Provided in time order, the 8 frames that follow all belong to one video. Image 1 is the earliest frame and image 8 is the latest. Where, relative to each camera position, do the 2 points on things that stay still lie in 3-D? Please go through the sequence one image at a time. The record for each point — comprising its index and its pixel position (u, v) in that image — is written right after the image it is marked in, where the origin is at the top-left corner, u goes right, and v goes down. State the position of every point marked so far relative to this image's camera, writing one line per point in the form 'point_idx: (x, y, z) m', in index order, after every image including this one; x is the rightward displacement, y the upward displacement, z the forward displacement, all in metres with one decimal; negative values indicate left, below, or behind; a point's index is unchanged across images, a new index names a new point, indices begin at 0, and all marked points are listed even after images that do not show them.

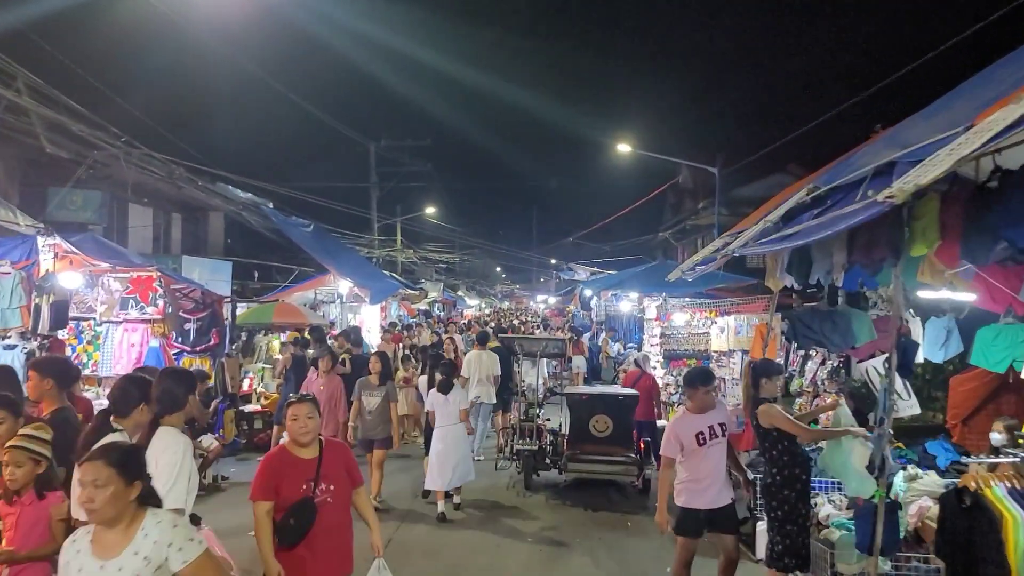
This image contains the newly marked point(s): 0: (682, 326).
0: (+2.2, -0.5, +10.9) m
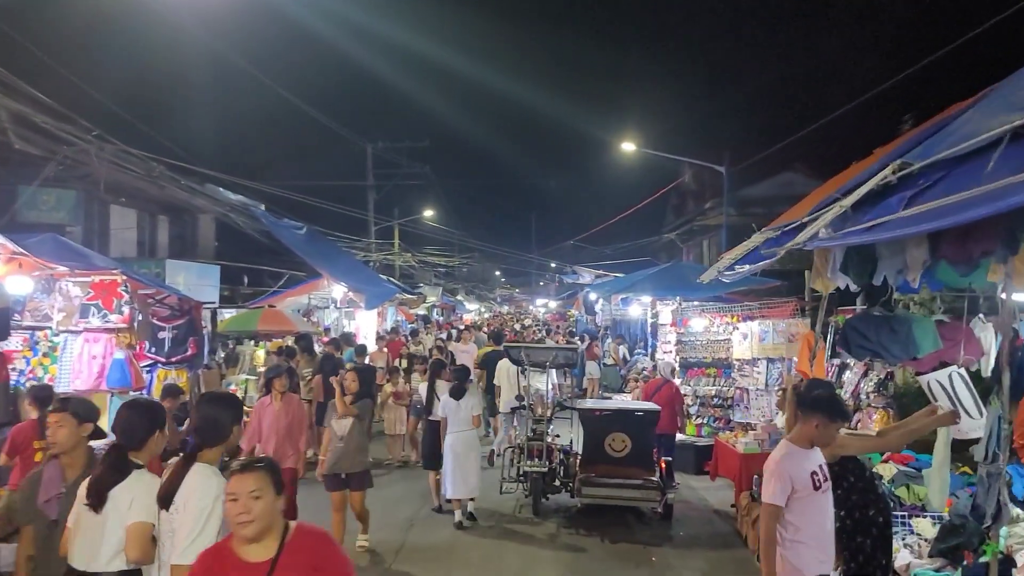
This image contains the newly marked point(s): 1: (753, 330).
0: (+2.3, -0.6, +10.1) m
1: (+2.6, -0.5, +9.0) m
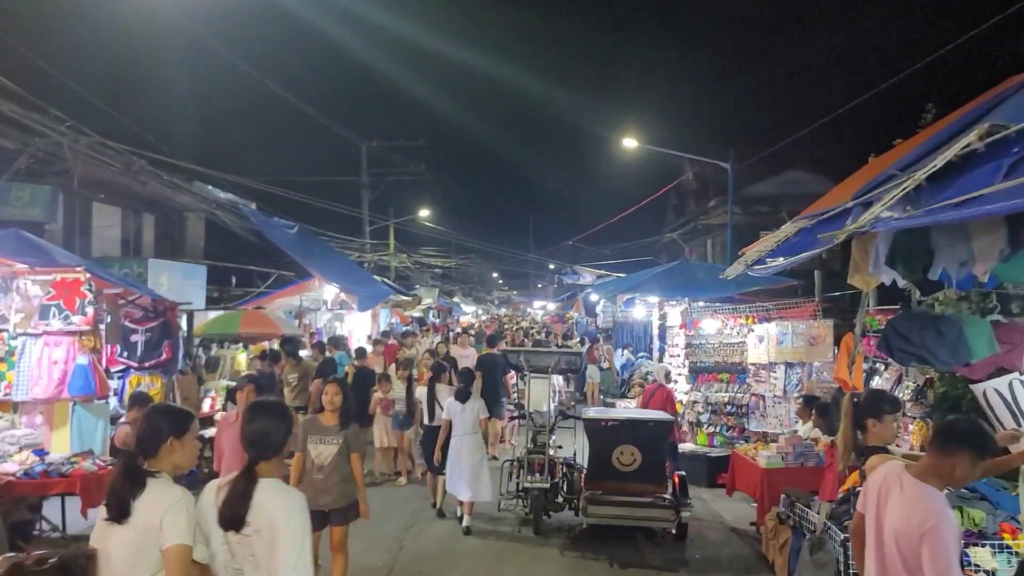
0: (+2.3, -0.5, +9.5) m
1: (+2.6, -0.4, +8.4) m
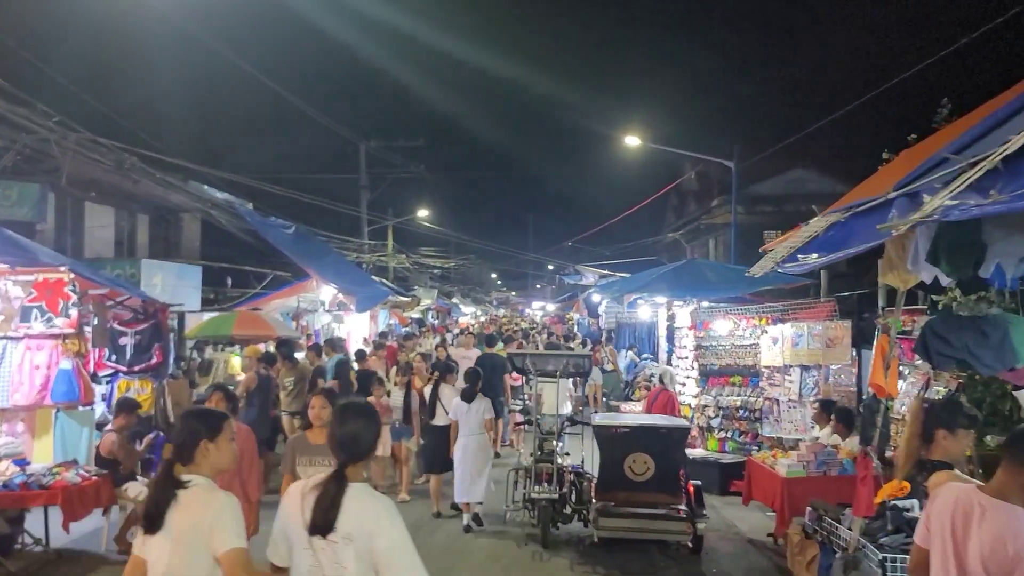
0: (+2.3, -0.5, +9.2) m
1: (+2.7, -0.4, +8.1) m
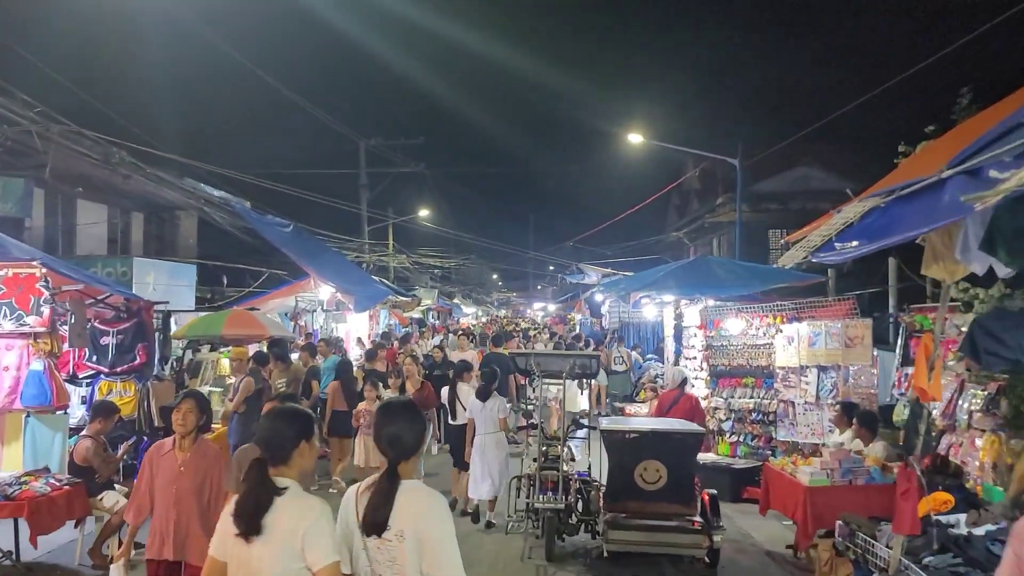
0: (+2.3, -0.5, +8.8) m
1: (+2.7, -0.4, +7.7) m
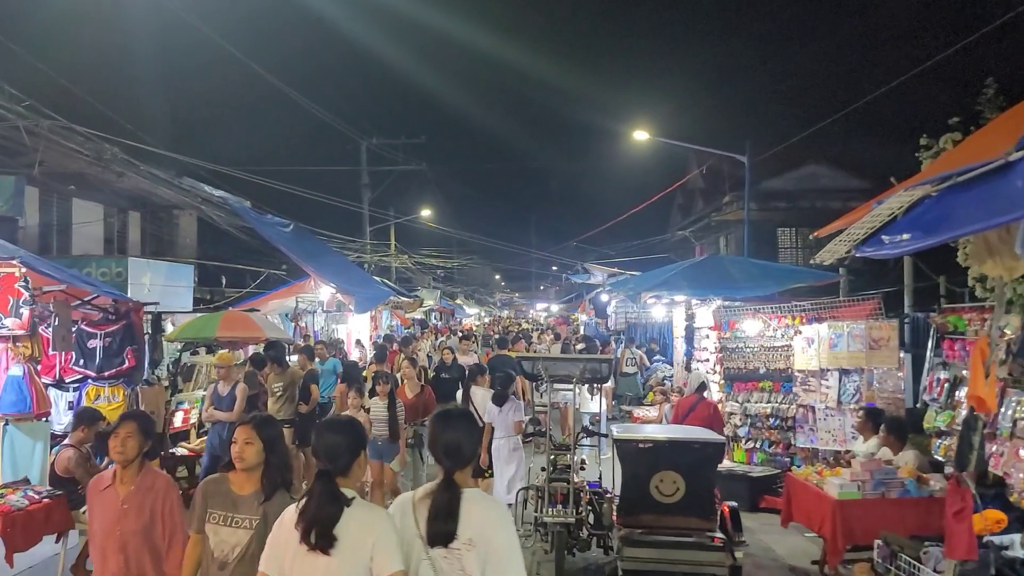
0: (+2.4, -0.5, +8.4) m
1: (+2.8, -0.4, +7.4) m
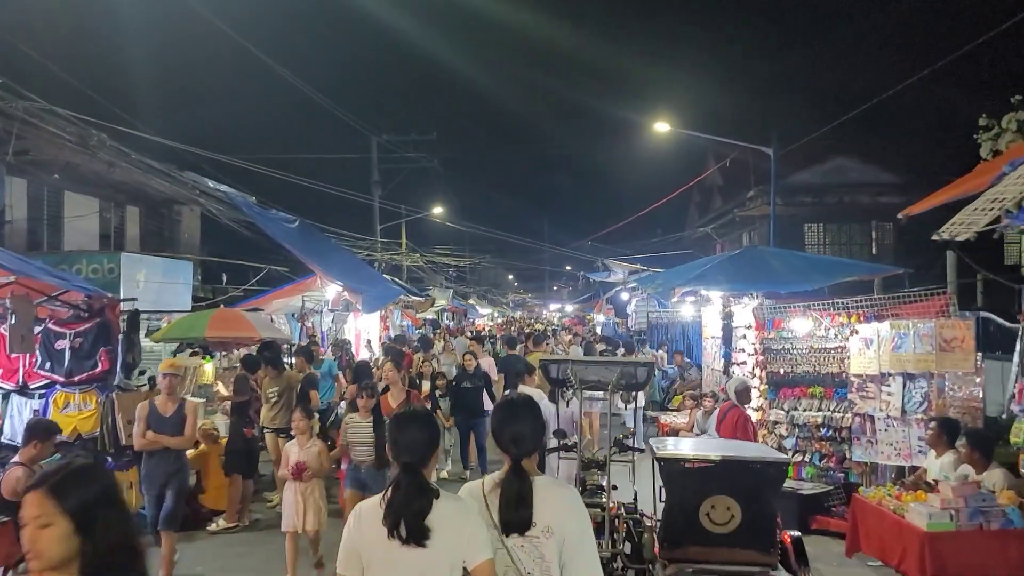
0: (+2.6, -0.5, +7.5) m
1: (+2.9, -0.4, +6.5) m
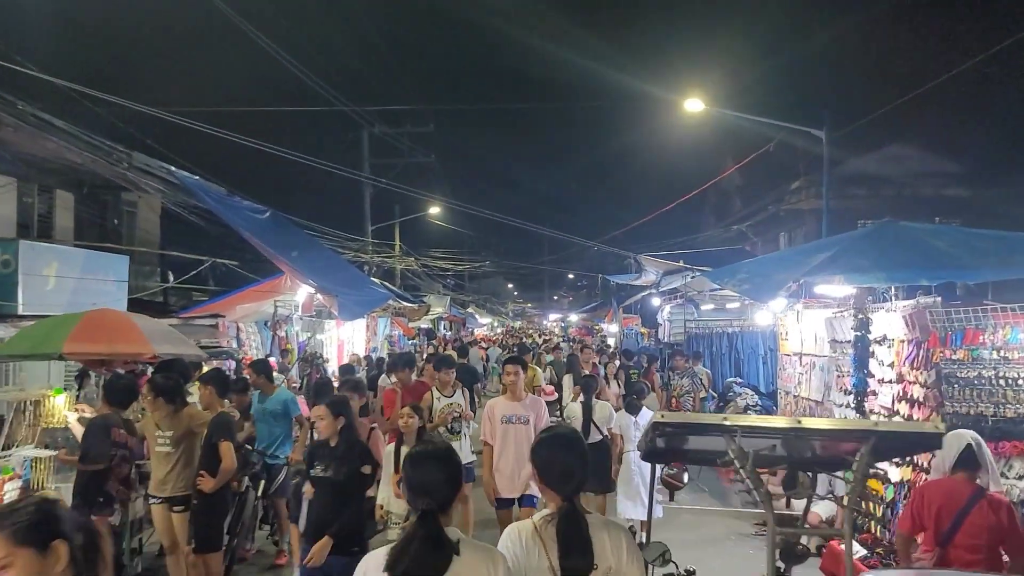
0: (+2.7, -0.4, +4.7) m
1: (+3.1, -0.3, +3.7) m
